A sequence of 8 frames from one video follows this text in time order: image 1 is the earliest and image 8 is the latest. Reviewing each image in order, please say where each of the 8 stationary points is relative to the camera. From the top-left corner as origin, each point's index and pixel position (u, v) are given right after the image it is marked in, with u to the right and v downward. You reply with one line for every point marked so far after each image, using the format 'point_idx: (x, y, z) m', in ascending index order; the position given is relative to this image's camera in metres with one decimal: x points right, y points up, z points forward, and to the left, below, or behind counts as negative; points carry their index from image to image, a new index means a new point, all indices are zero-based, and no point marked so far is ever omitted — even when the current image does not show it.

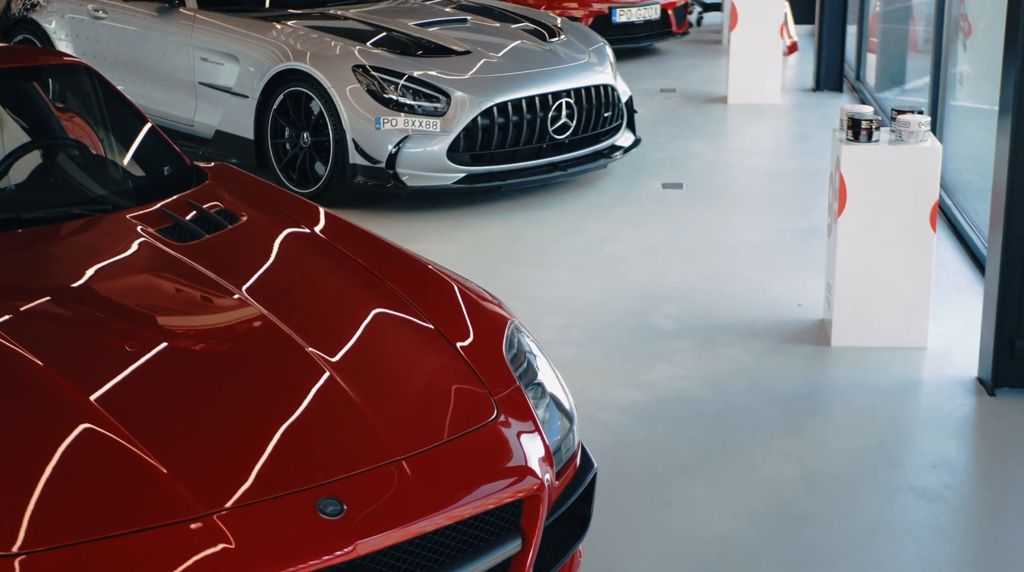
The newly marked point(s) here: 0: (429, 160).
0: (-0.3, +0.5, +4.2) m
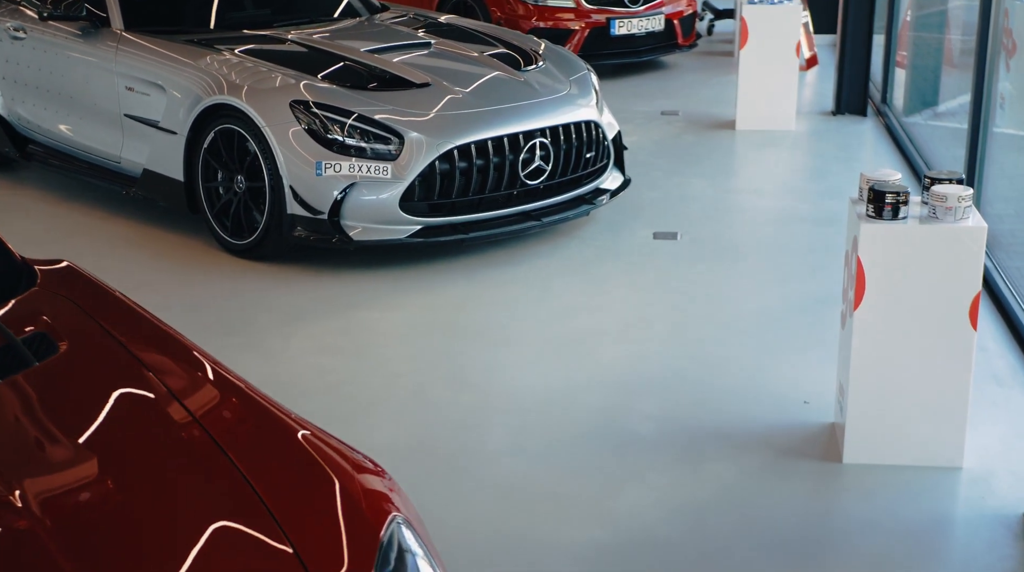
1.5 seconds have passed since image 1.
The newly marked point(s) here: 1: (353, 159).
0: (-0.4, +0.2, +3.6) m
1: (-0.5, +0.4, +3.6) m
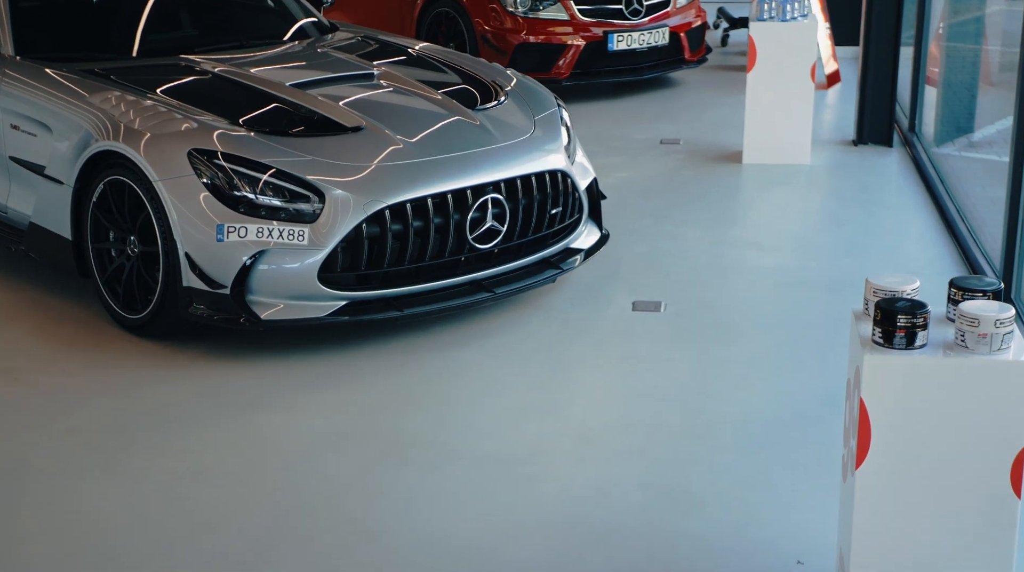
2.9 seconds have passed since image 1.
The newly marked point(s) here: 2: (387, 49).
0: (-0.6, 0.0, +3.0) m
1: (-0.7, +0.2, +3.0) m
2: (-0.5, +0.8, +4.0) m
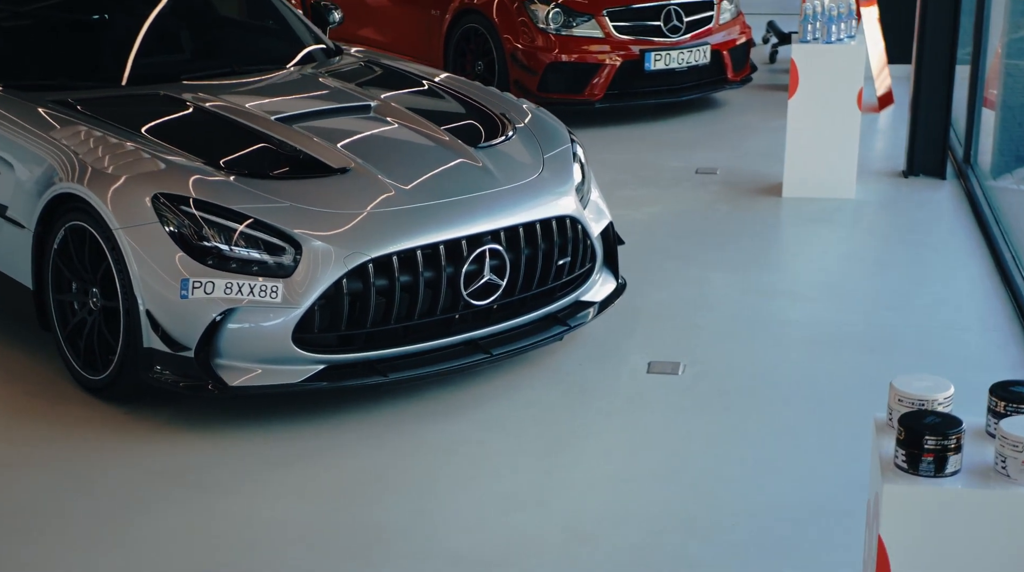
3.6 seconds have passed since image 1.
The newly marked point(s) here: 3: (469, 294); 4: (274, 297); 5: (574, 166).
0: (-0.6, -0.1, +2.7) m
1: (-0.7, 0.0, +2.7) m
2: (-0.4, +0.7, +3.8) m
3: (-0.1, 0.0, +2.9) m
4: (-0.6, 0.0, +2.7) m
5: (+0.2, +0.4, +3.3) m
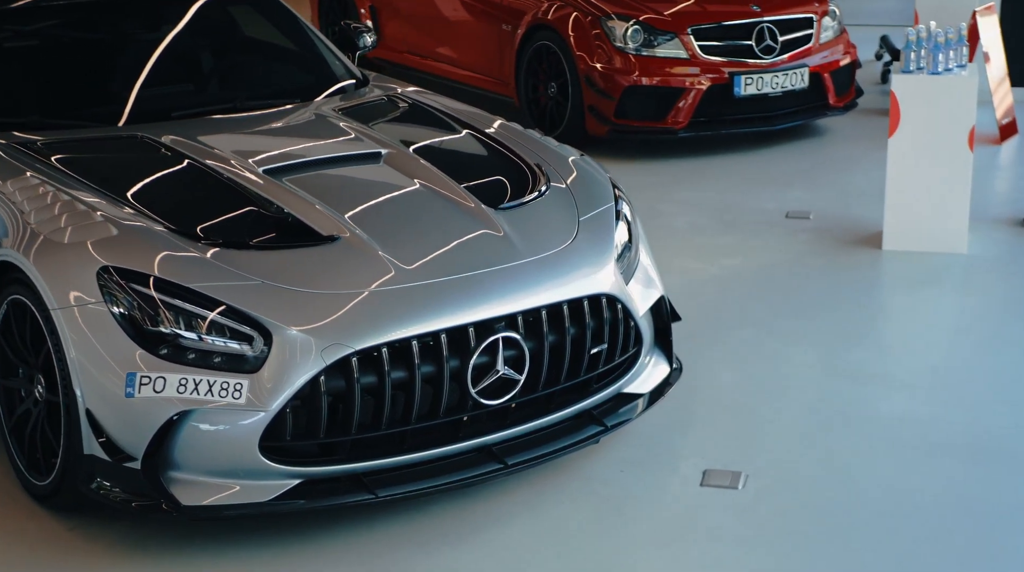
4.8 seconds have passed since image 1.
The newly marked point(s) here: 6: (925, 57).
0: (-0.6, -0.3, +2.3) m
1: (-0.6, -0.2, +2.2) m
2: (-0.3, +0.5, +3.3) m
3: (-0.1, -0.2, +2.4) m
4: (-0.6, -0.2, +2.2) m
5: (+0.3, +0.1, +2.8) m
6: (+1.5, +0.8, +4.1) m
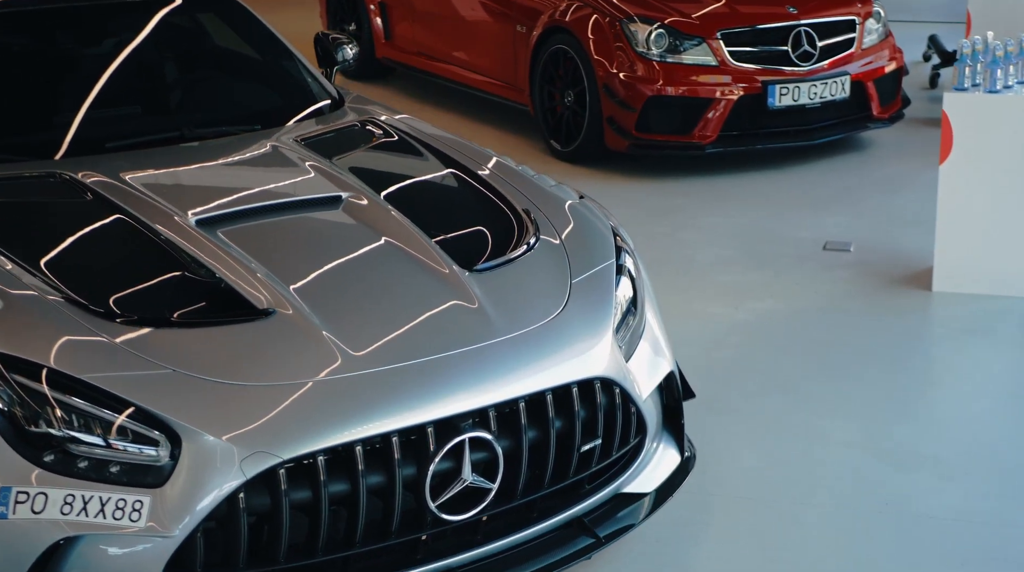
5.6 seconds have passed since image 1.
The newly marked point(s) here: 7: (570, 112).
0: (-0.6, -0.5, +1.8) m
1: (-0.7, -0.3, +1.8) m
2: (-0.3, +0.3, +2.8) m
3: (-0.1, -0.4, +2.0) m
4: (-0.6, -0.4, +1.8) m
5: (+0.2, 0.0, +2.4) m
6: (+1.5, +0.7, +3.6) m
7: (+0.3, +0.8, +5.1) m
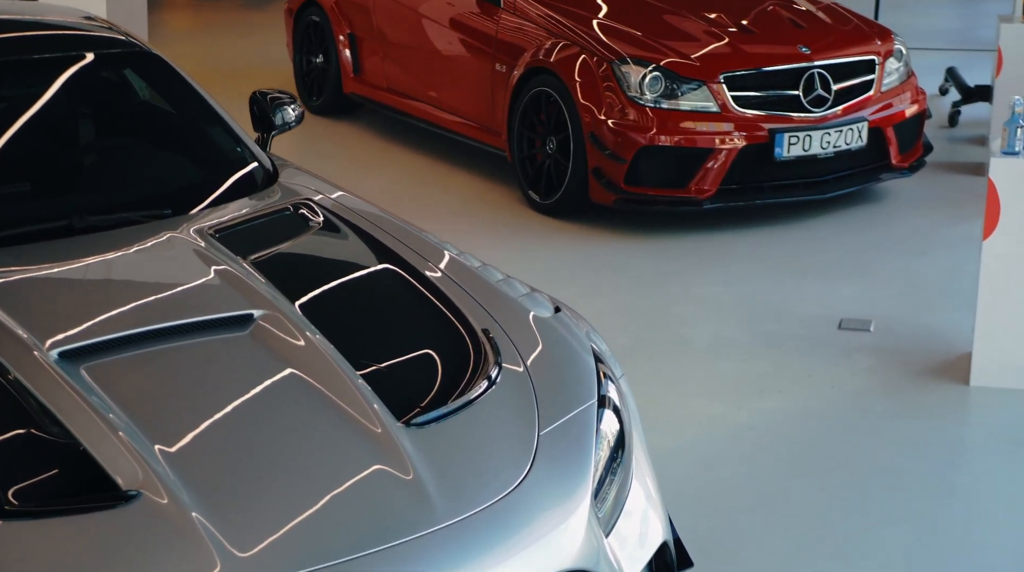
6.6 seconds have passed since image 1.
0: (-0.7, -0.7, +1.3) m
1: (-0.8, -0.6, +1.3) m
2: (-0.4, +0.1, +2.3) m
3: (-0.2, -0.6, +1.4) m
4: (-0.7, -0.6, +1.3) m
5: (+0.1, -0.3, +1.8) m
6: (+1.4, +0.4, +3.1) m
7: (+0.2, +0.5, +4.6) m
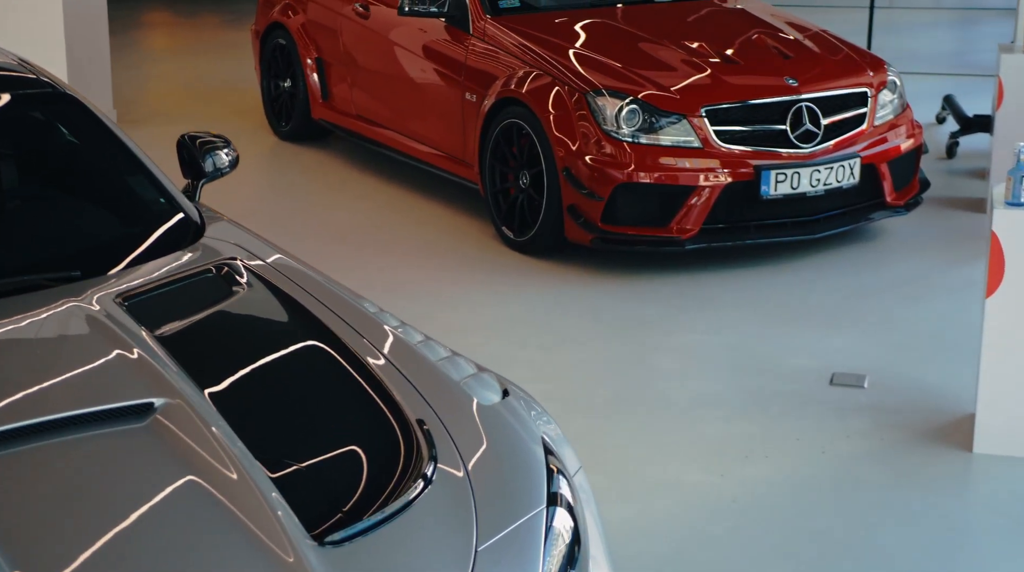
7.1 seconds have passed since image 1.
0: (-0.8, -0.9, +1.0) m
1: (-0.9, -0.7, +1.0) m
2: (-0.5, -0.1, +2.0) m
3: (-0.3, -0.8, +1.2) m
4: (-0.8, -0.8, +1.0) m
5: (0.0, -0.4, +1.6) m
6: (+1.3, +0.3, +2.8) m
7: (+0.1, +0.3, +4.4) m
